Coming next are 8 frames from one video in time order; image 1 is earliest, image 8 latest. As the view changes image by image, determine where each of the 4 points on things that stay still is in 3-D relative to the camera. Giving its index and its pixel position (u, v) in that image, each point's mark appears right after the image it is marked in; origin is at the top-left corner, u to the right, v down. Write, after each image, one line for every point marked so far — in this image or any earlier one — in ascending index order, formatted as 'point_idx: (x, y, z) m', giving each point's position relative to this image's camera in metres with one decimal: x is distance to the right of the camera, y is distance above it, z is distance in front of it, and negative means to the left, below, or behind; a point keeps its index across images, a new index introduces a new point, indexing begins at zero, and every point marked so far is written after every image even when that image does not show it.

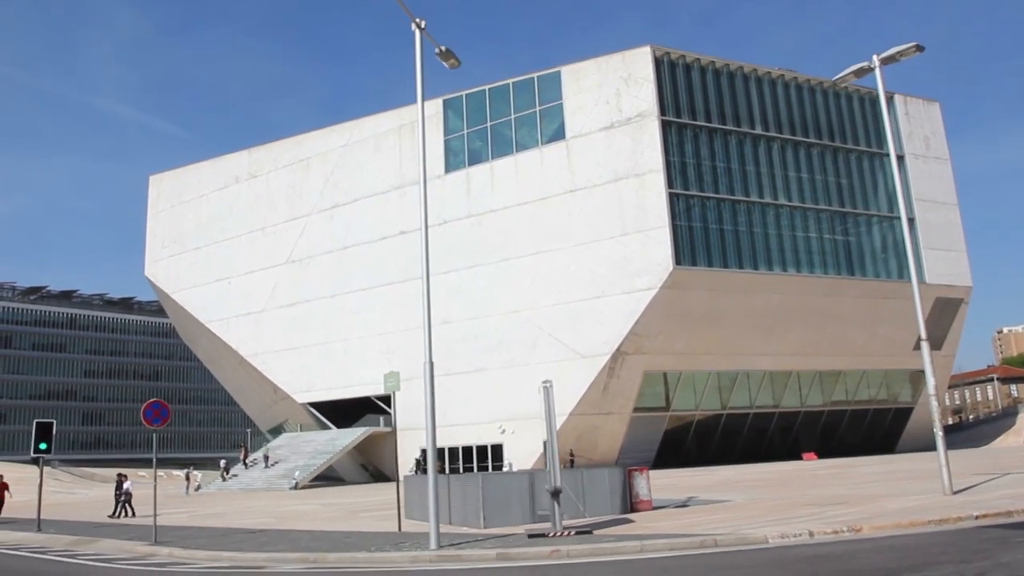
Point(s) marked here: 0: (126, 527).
0: (-6.2, -4.0, +18.0) m
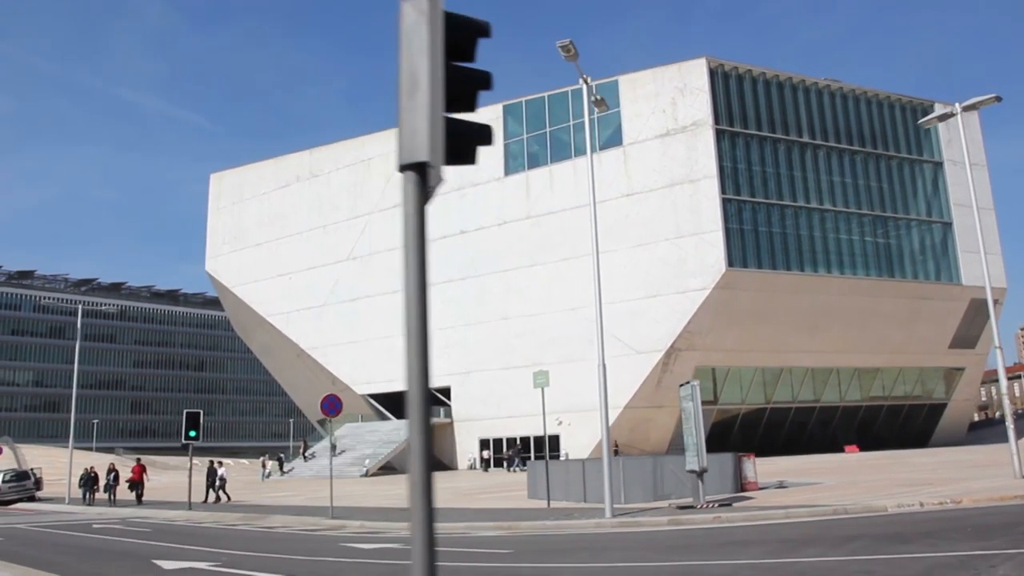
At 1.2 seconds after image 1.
0: (-4.3, -4.1, +20.5) m
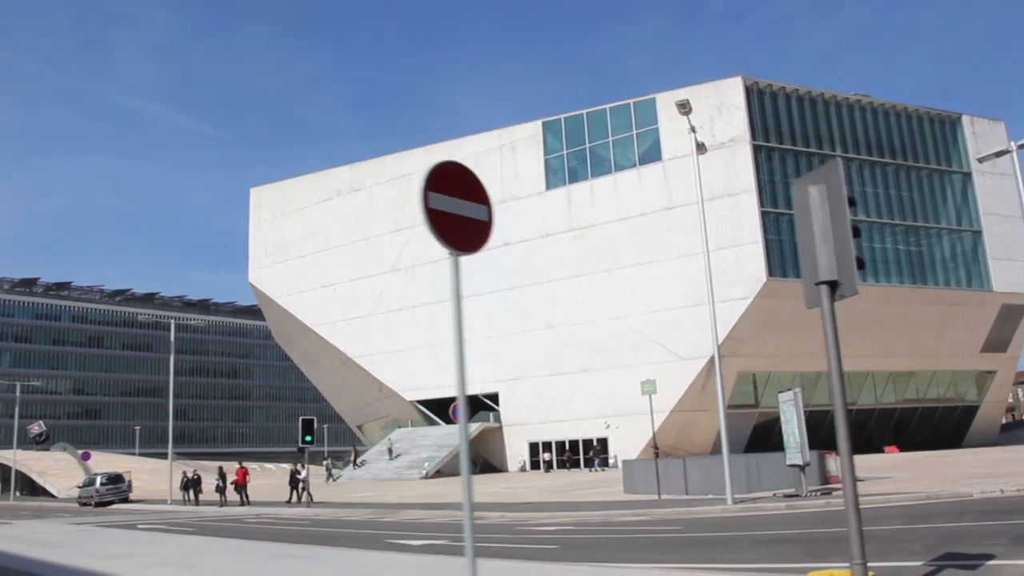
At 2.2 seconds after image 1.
0: (-2.4, -4.5, +22.7) m
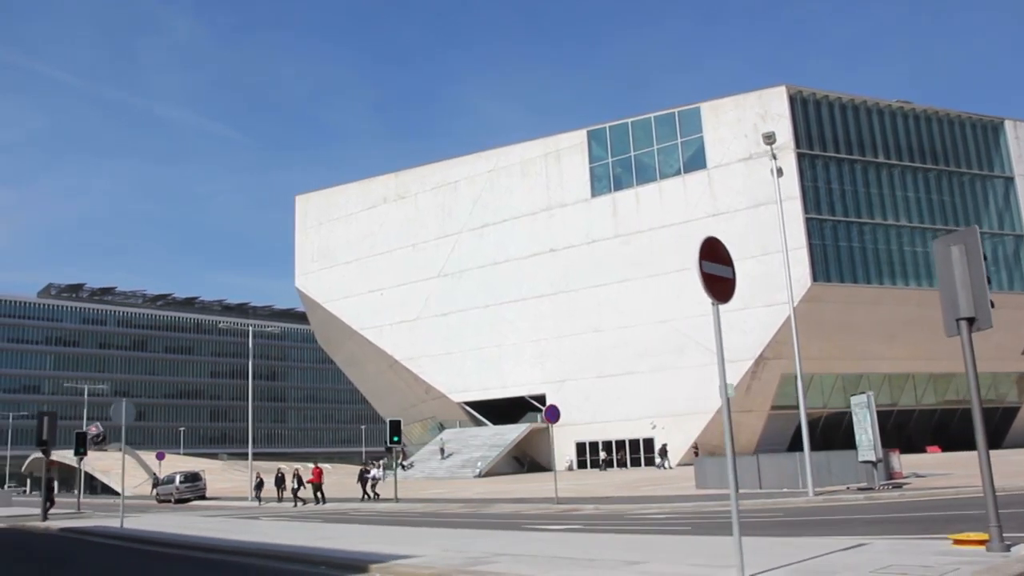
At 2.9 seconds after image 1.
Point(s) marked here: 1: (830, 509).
0: (-0.7, -4.7, +24.3) m
1: (+4.1, -2.9, +14.2) m
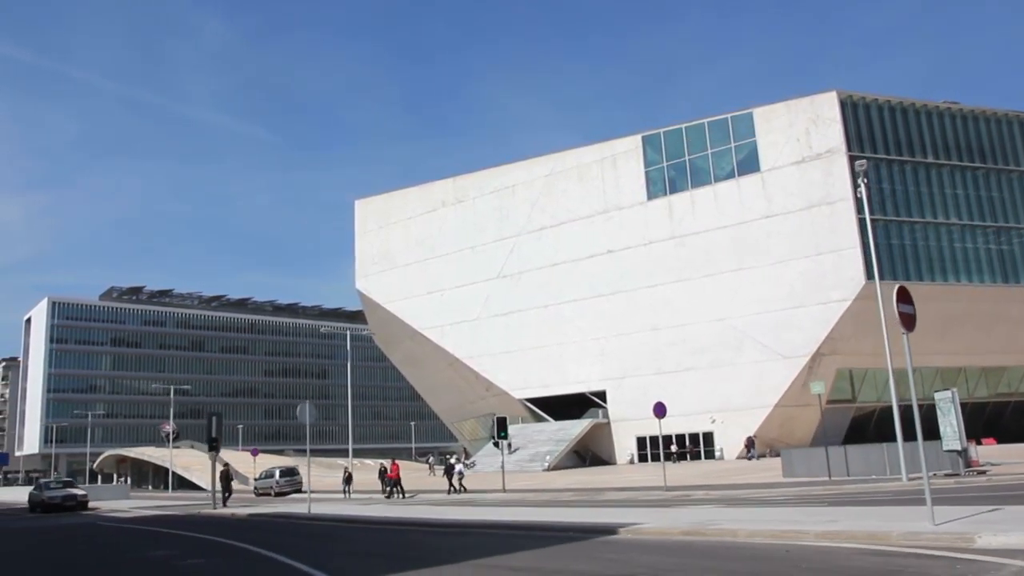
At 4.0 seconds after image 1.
0: (+1.7, -4.9, +26.6) m
1: (+6.2, -3.0, +16.3) m
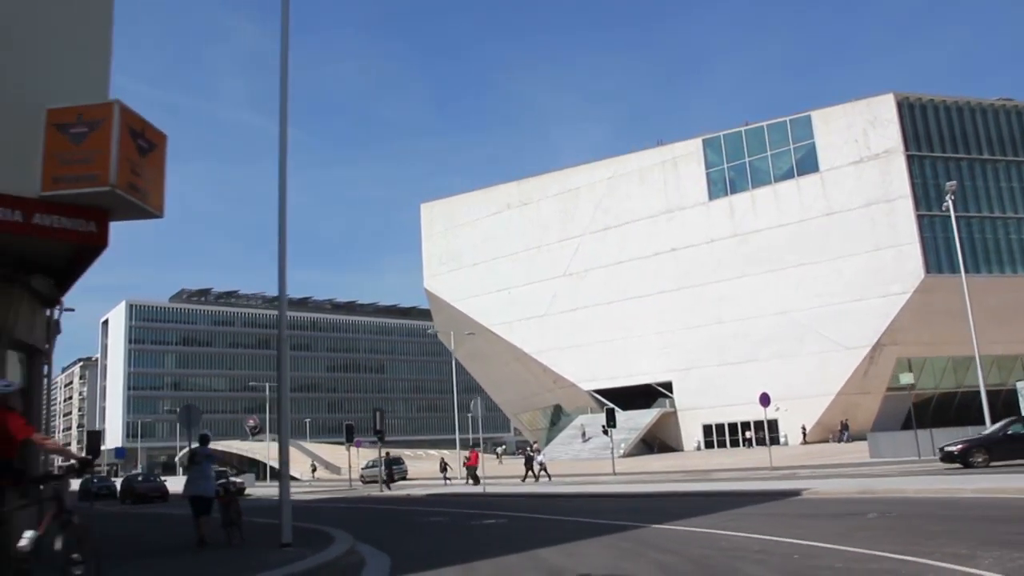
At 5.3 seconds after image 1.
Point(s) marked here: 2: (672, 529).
0: (+4.7, -5.0, +29.8) m
1: (+8.9, -3.2, +19.4) m
2: (+1.5, -2.2, +10.1) m
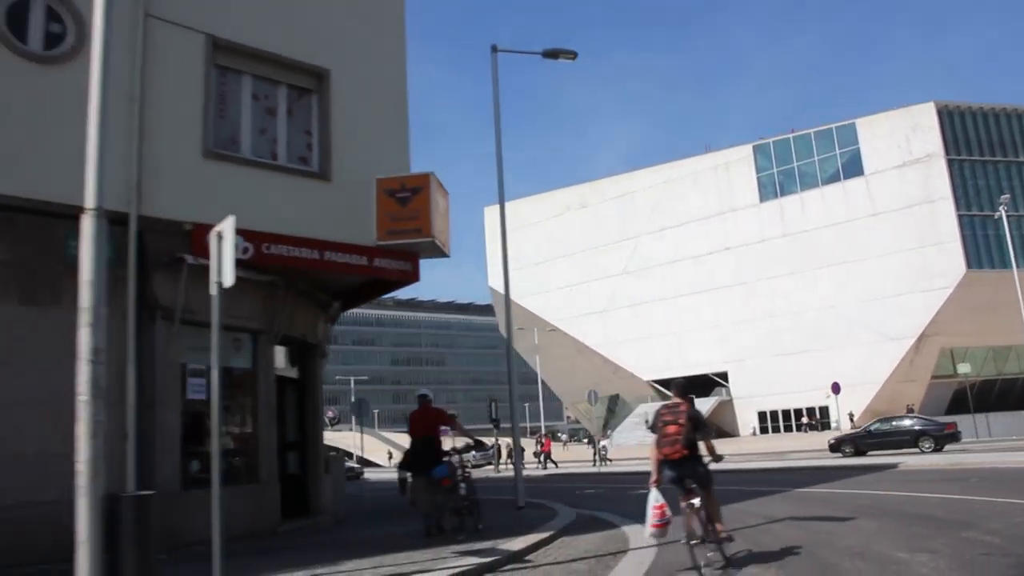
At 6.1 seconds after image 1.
0: (+7.5, -4.9, +32.2) m
1: (+11.3, -3.1, +21.6) m
2: (+3.5, -2.3, +12.6) m
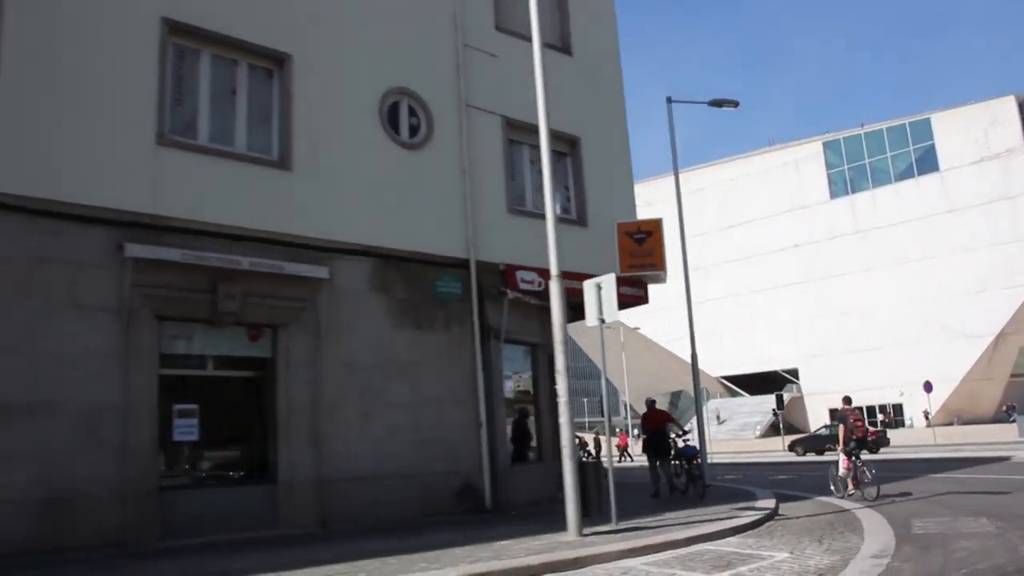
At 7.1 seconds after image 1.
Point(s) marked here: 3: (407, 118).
0: (+11.0, -5.0, +34.5) m
1: (+14.3, -3.3, +23.8) m
2: (+6.1, -2.6, +15.1) m
3: (-1.0, +1.7, +10.7) m
